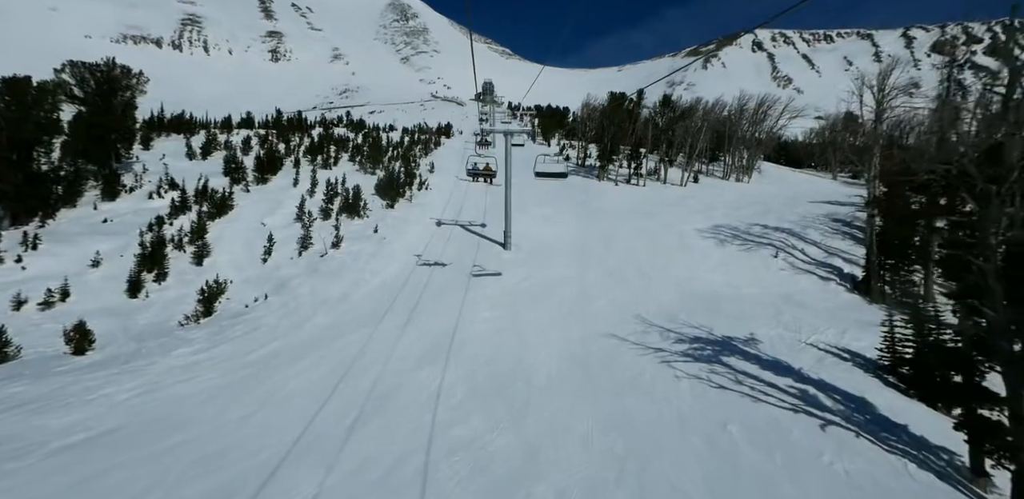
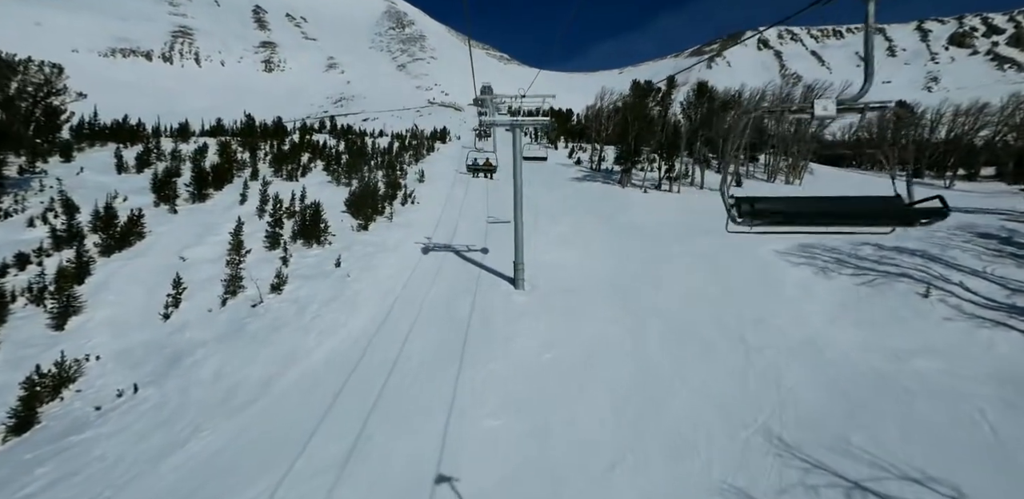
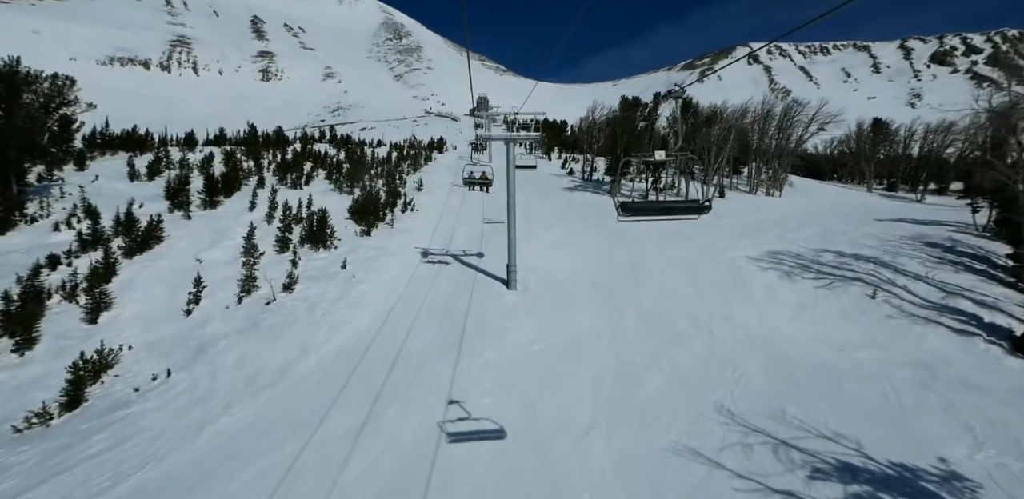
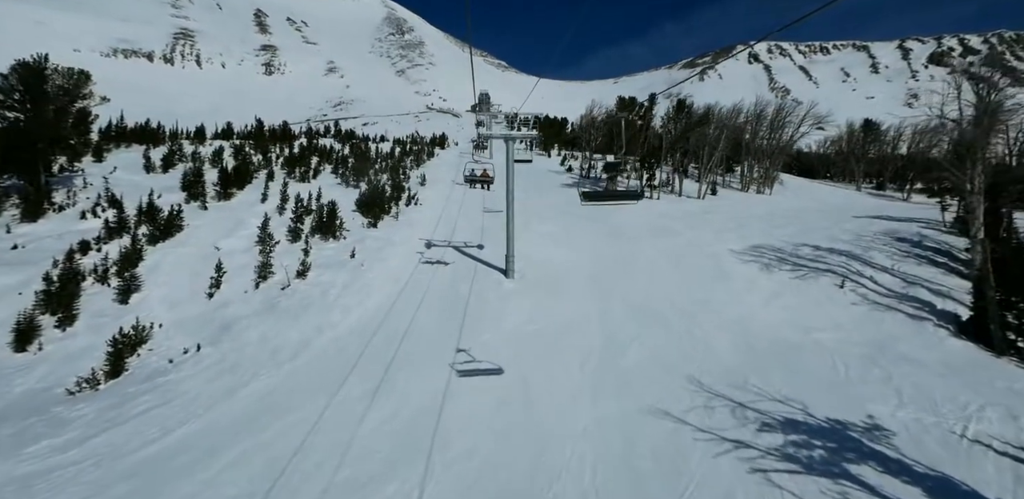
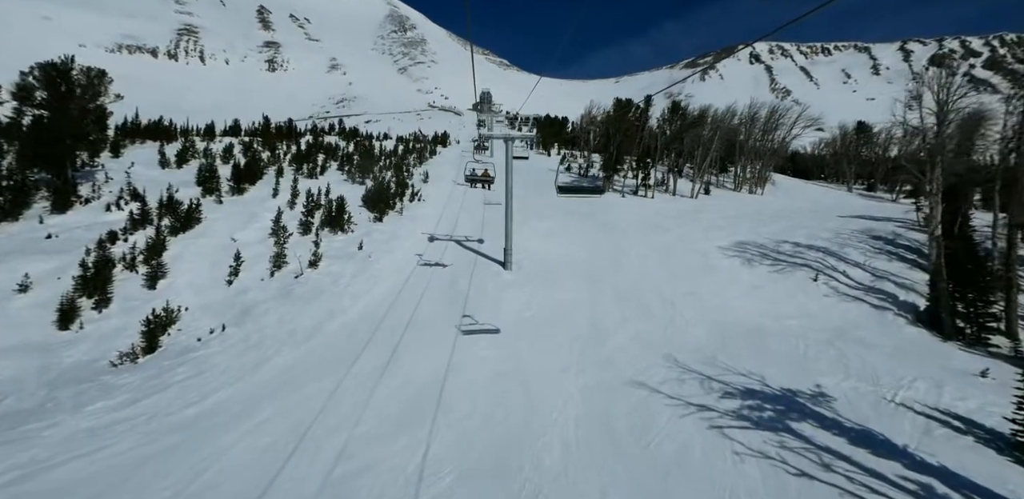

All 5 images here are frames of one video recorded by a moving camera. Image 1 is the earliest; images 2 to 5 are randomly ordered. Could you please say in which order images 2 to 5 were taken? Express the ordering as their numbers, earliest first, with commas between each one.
5, 4, 3, 2
